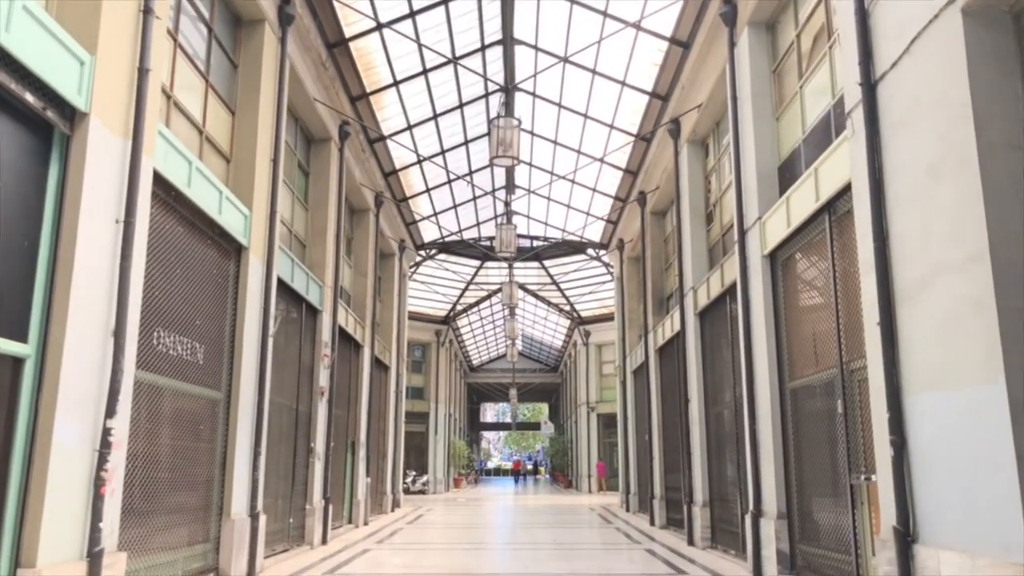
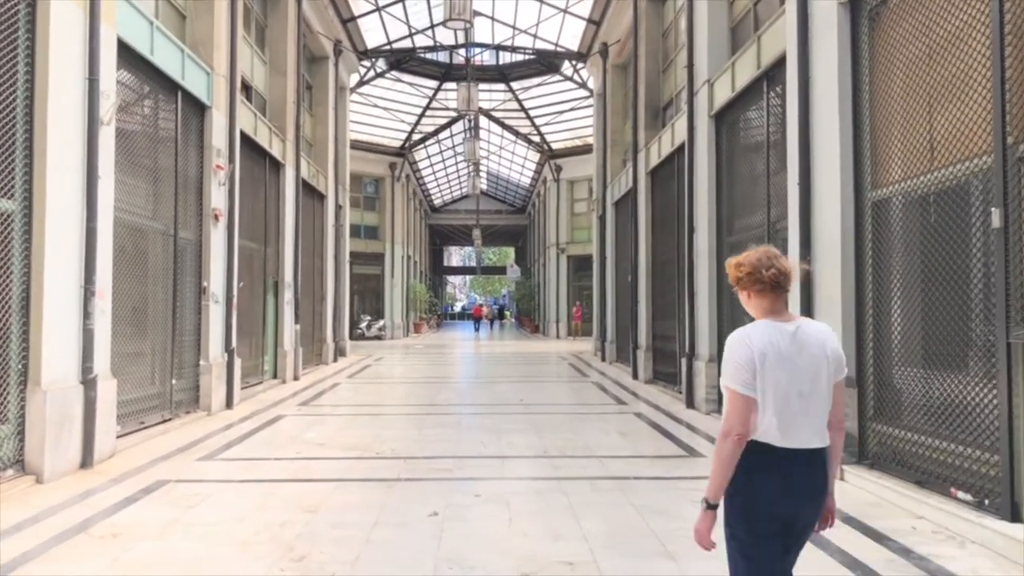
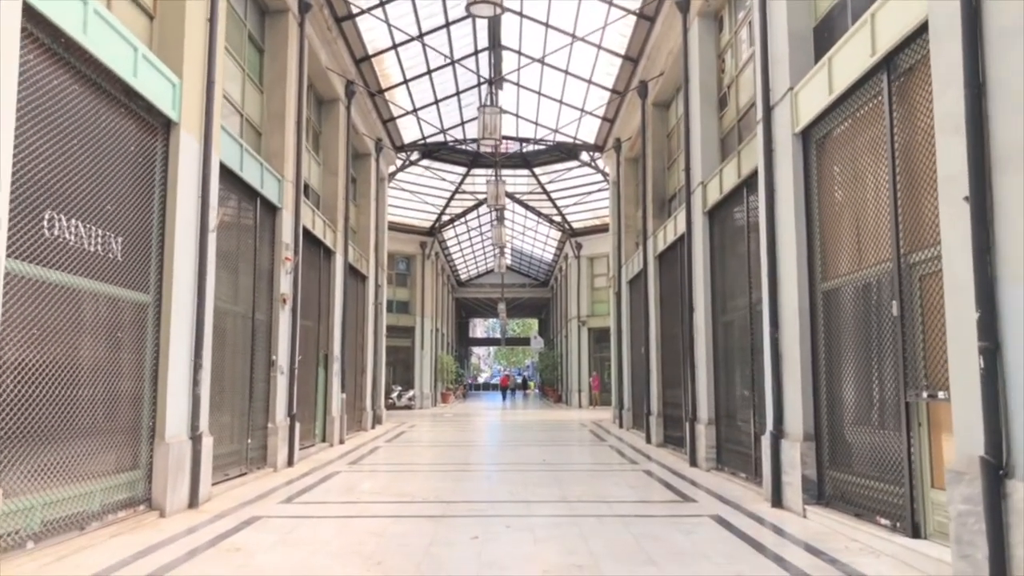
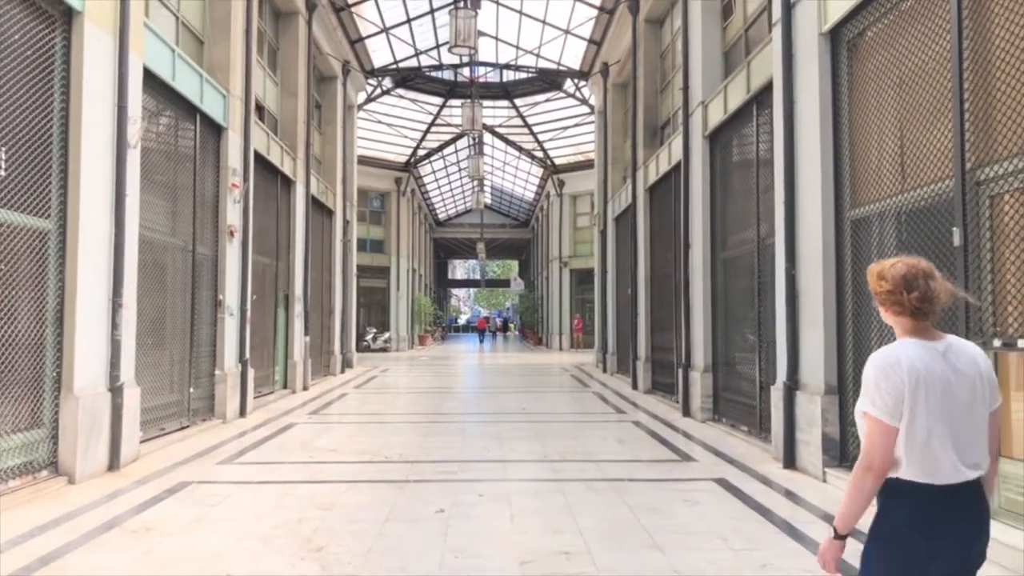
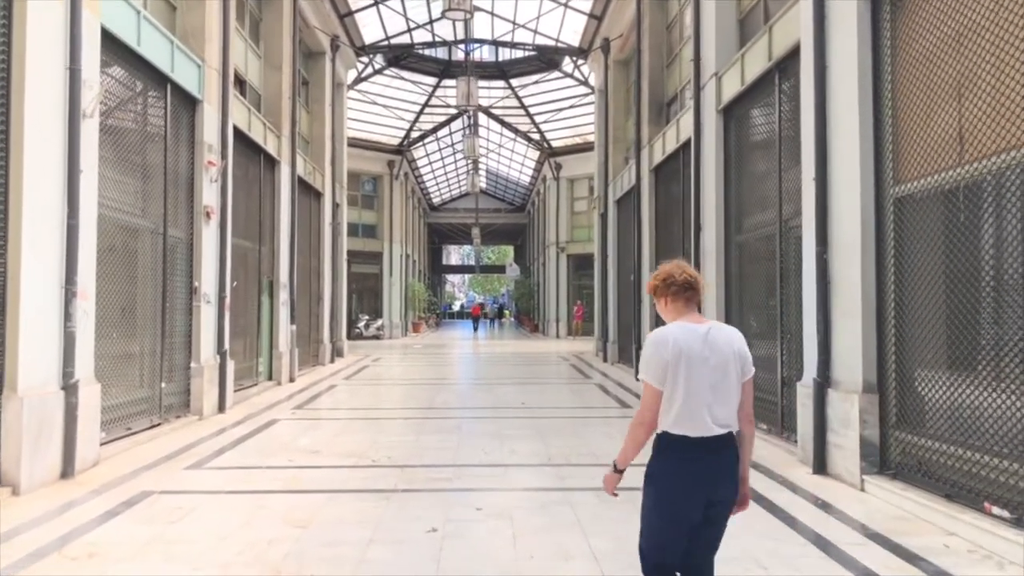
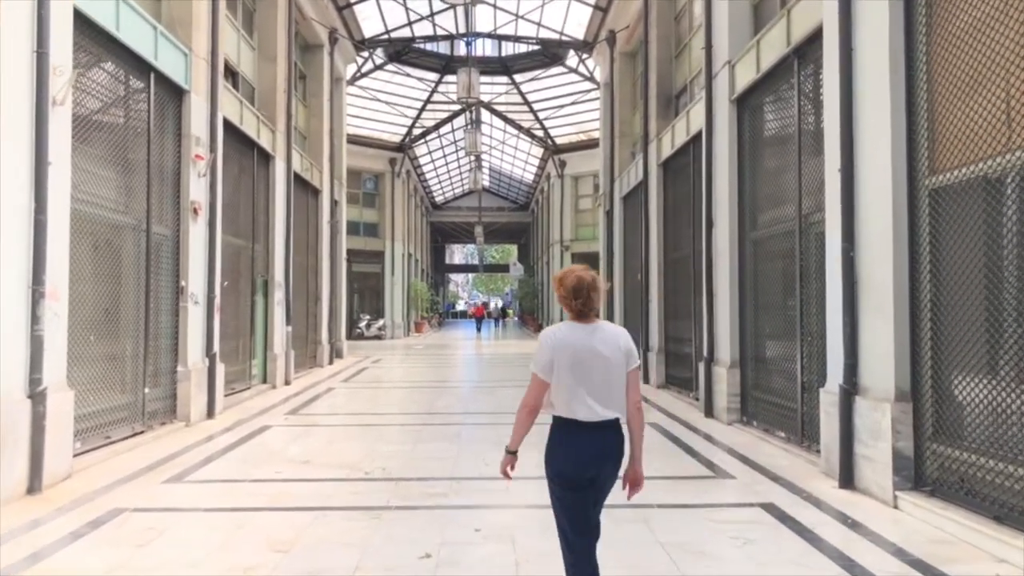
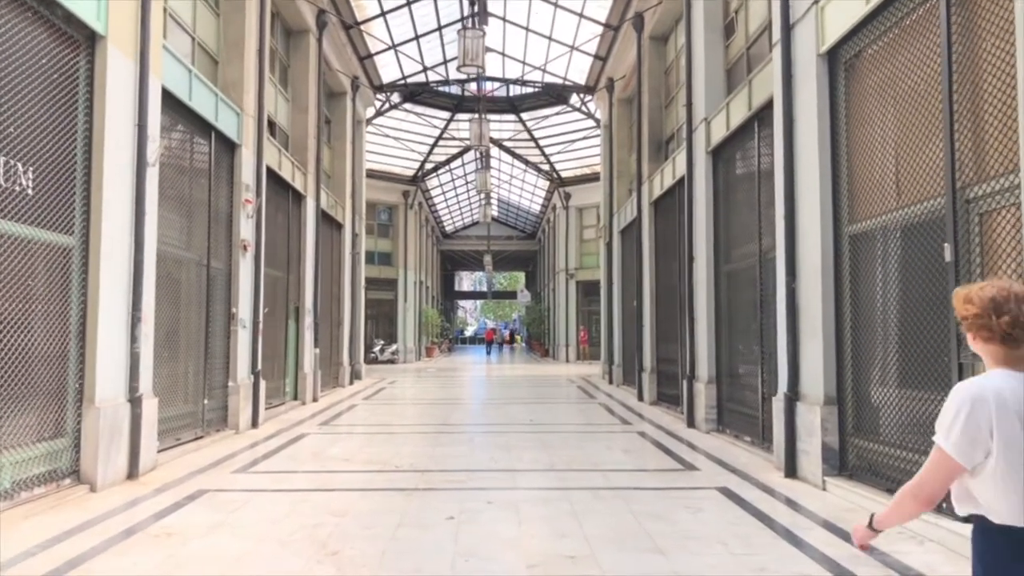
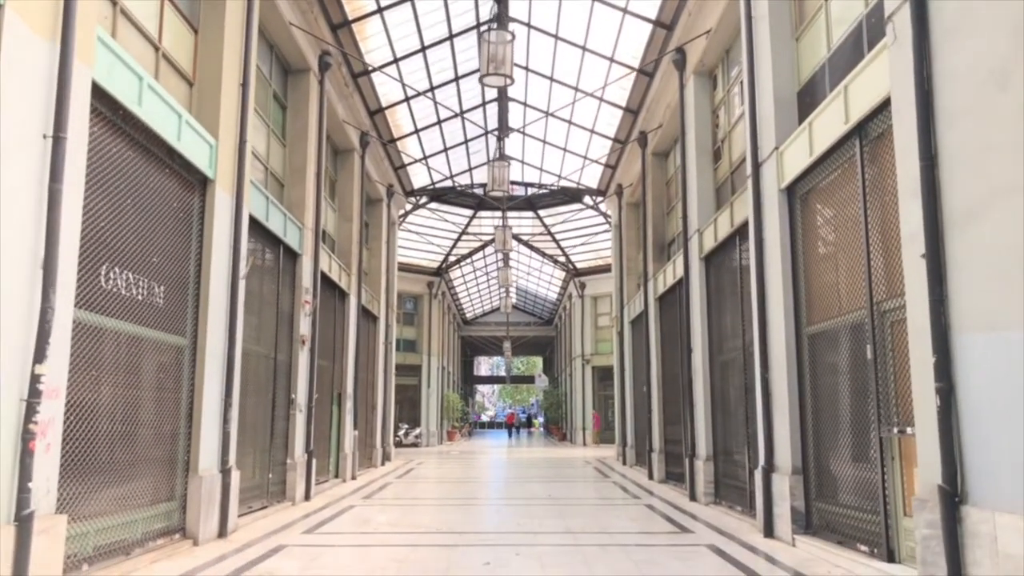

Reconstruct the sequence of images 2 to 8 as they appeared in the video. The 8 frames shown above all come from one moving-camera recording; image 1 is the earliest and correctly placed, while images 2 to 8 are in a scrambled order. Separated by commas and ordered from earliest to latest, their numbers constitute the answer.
8, 3, 7, 4, 2, 5, 6
